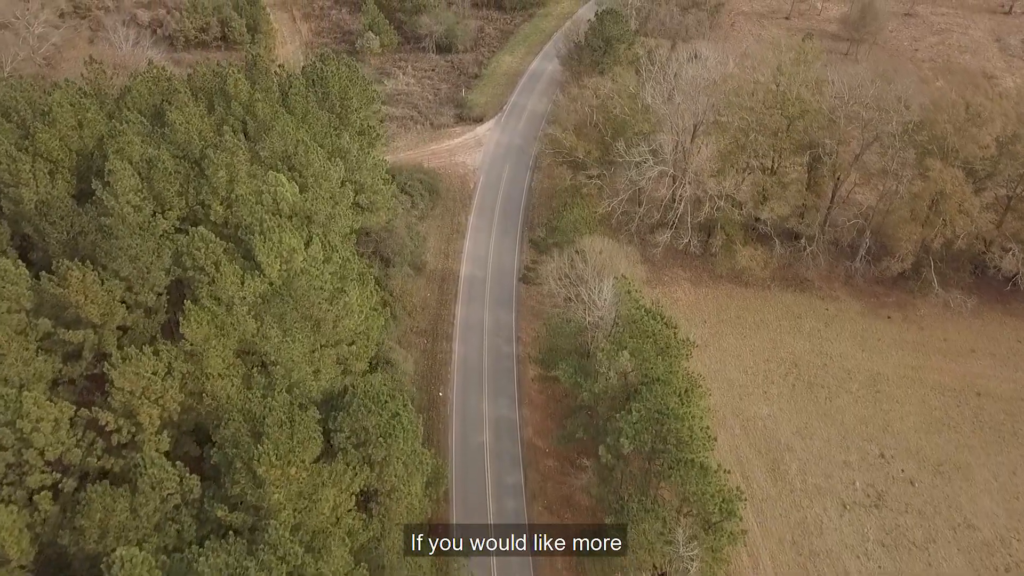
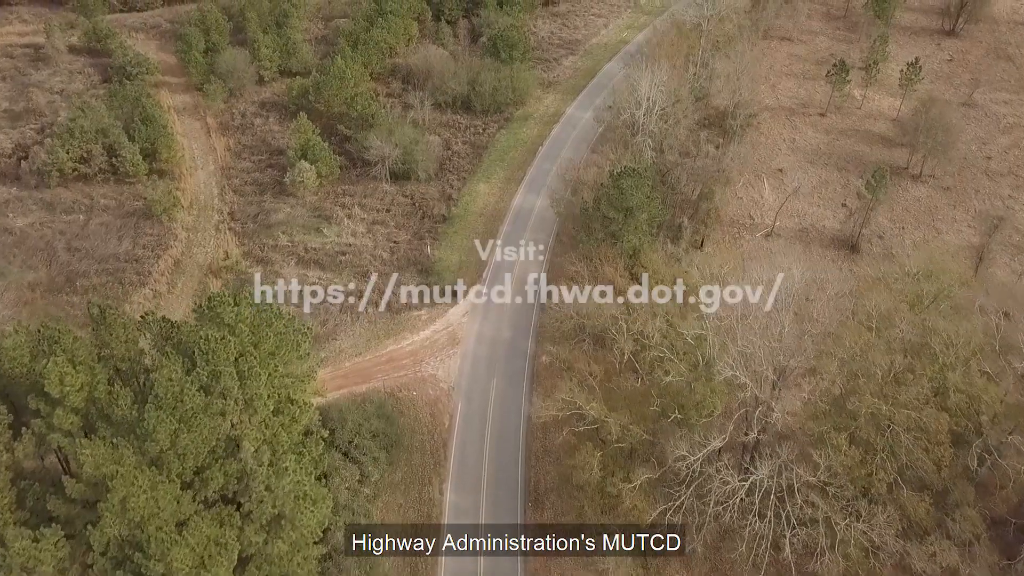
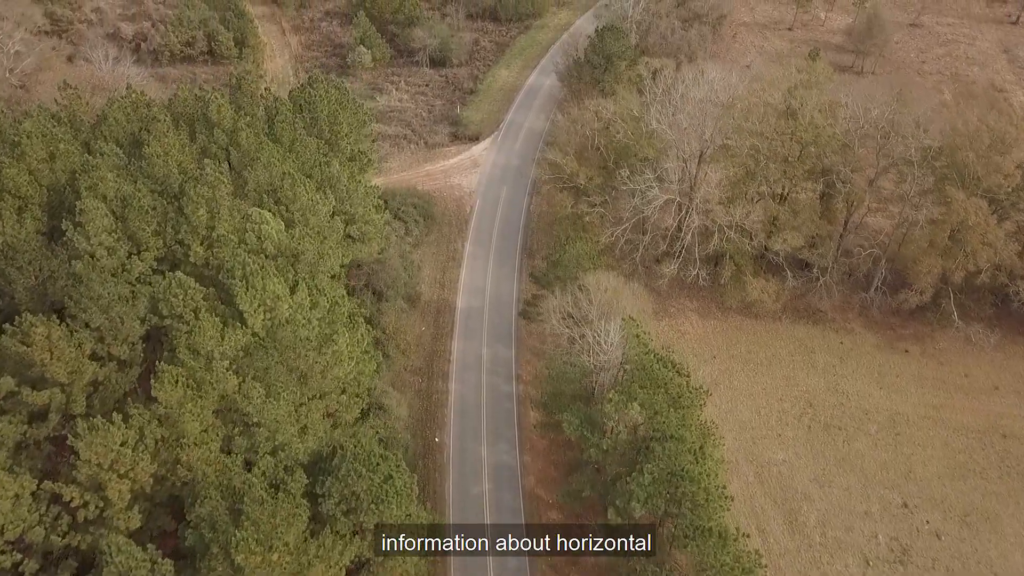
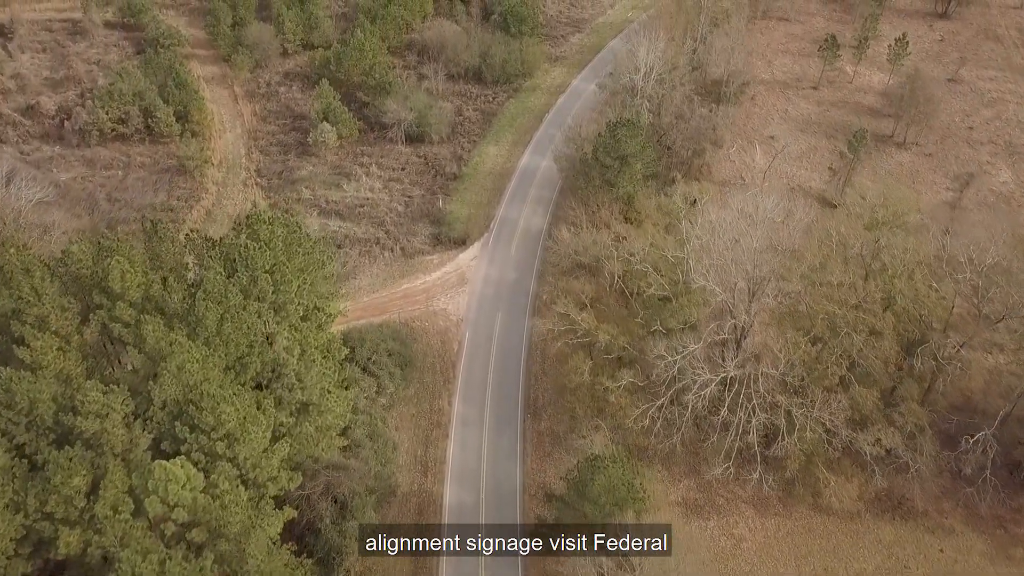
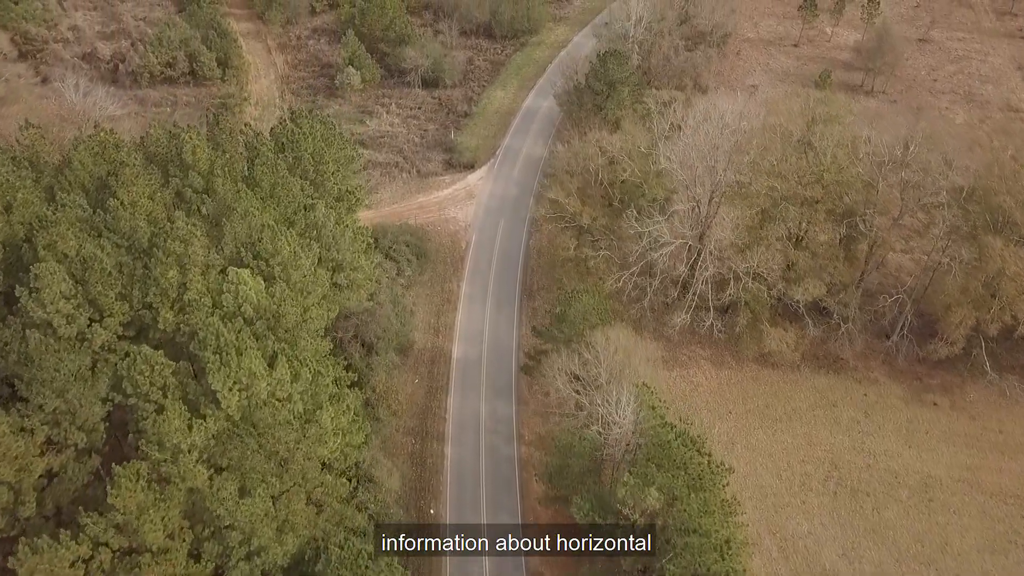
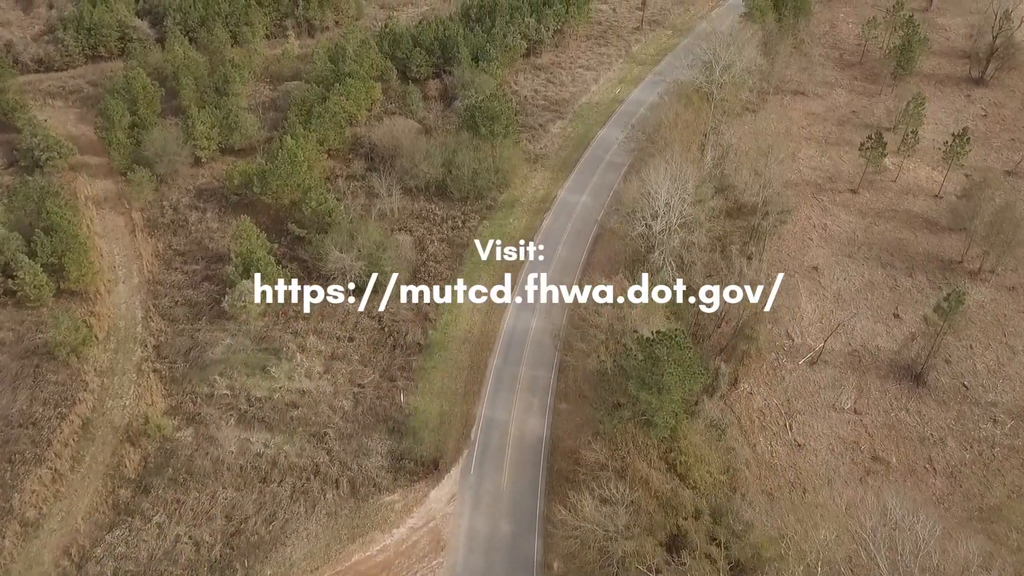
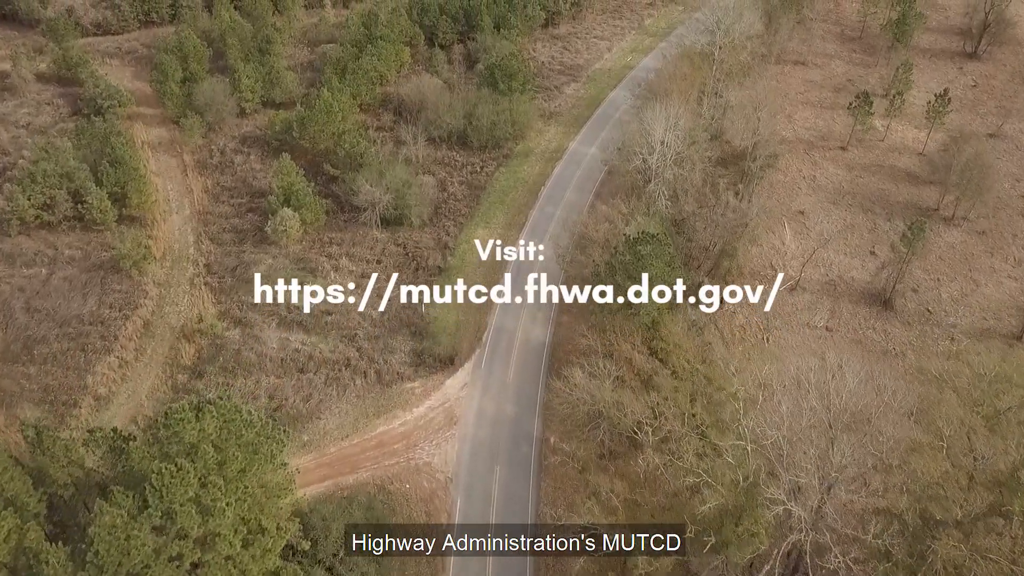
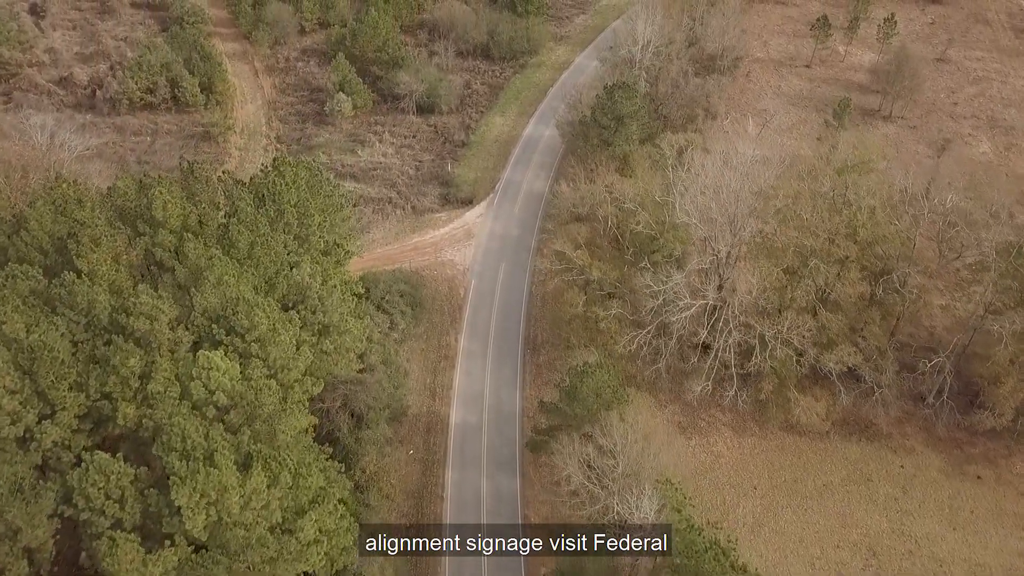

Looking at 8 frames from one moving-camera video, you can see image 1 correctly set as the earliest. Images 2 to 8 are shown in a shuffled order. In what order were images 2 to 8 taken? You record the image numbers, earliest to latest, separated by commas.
3, 5, 8, 4, 2, 7, 6
